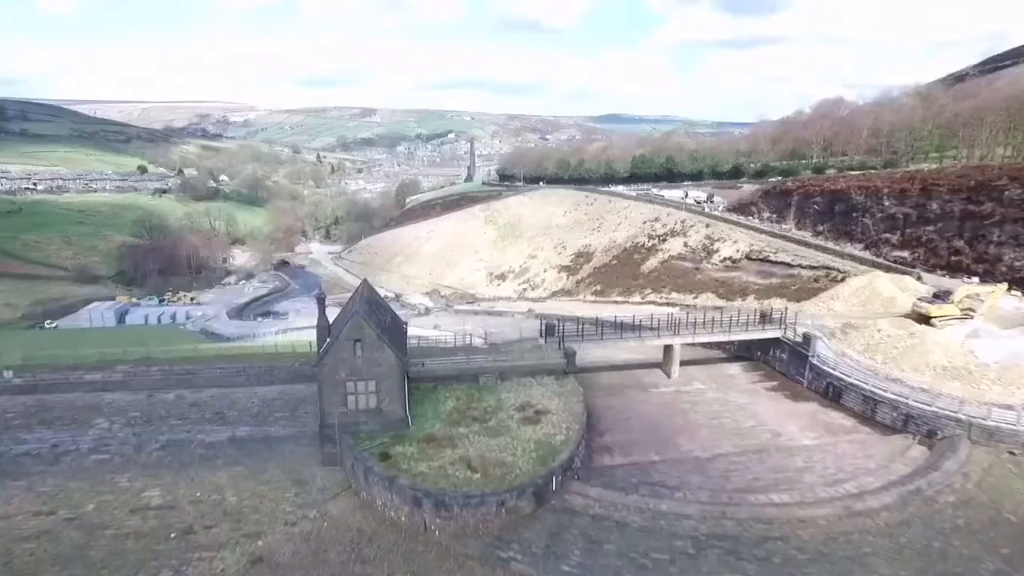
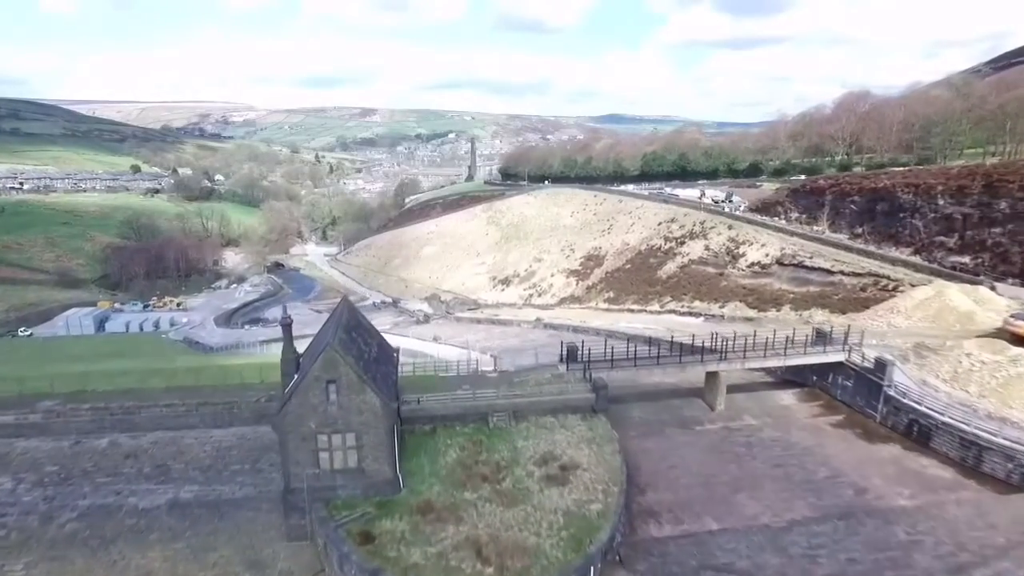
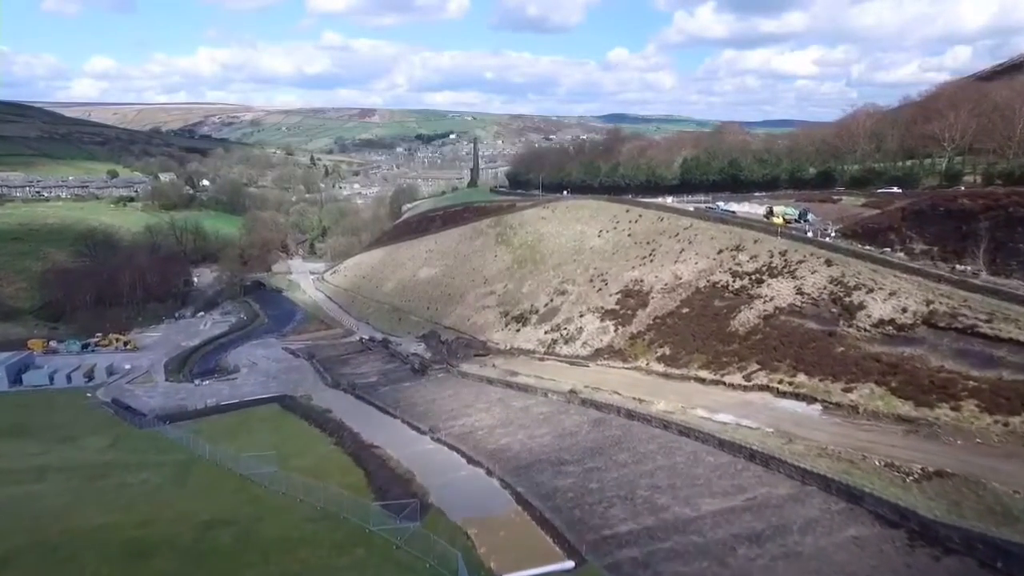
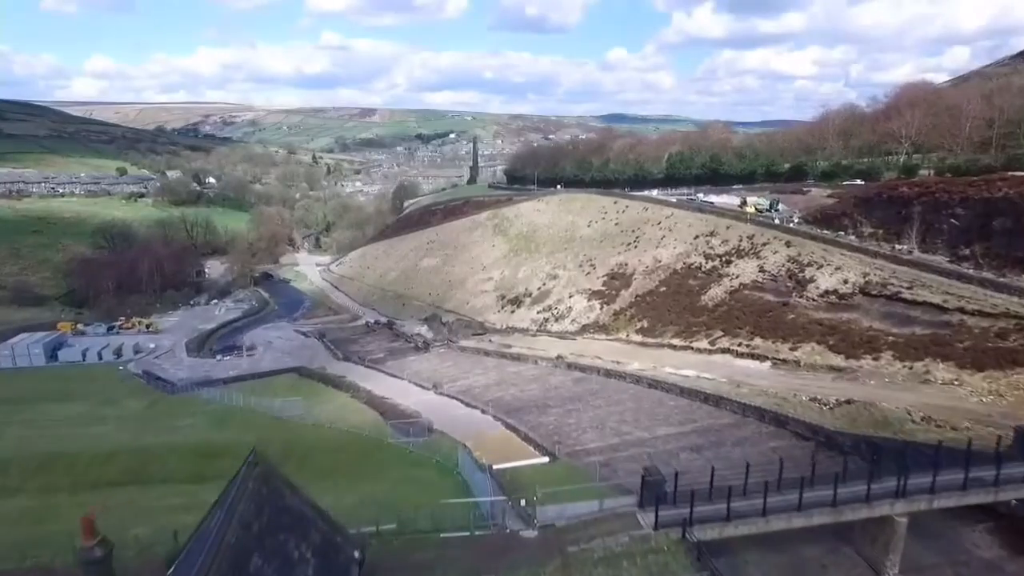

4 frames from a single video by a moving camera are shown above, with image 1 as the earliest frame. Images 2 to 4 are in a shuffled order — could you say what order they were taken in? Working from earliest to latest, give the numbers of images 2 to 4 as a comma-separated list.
2, 4, 3
